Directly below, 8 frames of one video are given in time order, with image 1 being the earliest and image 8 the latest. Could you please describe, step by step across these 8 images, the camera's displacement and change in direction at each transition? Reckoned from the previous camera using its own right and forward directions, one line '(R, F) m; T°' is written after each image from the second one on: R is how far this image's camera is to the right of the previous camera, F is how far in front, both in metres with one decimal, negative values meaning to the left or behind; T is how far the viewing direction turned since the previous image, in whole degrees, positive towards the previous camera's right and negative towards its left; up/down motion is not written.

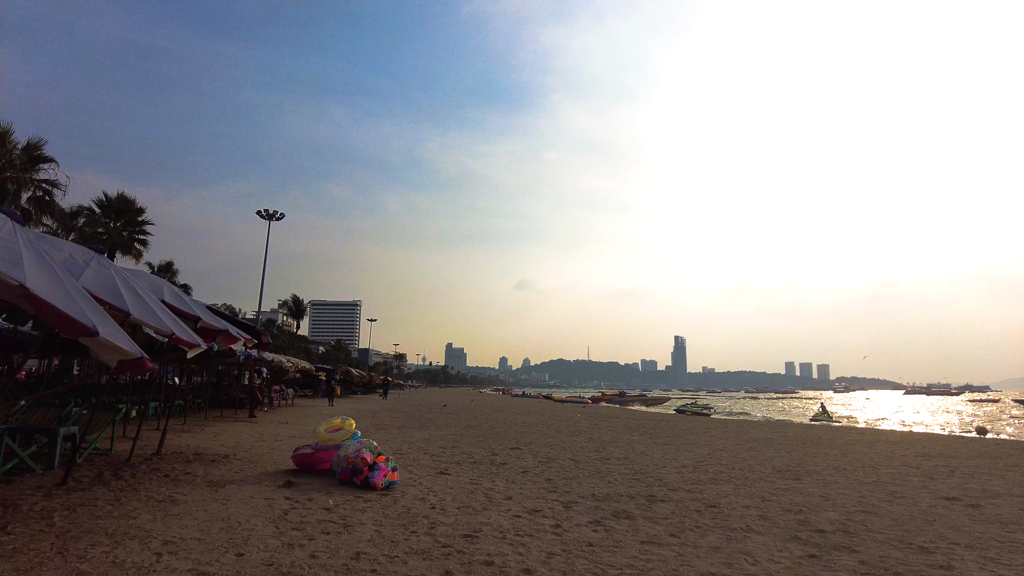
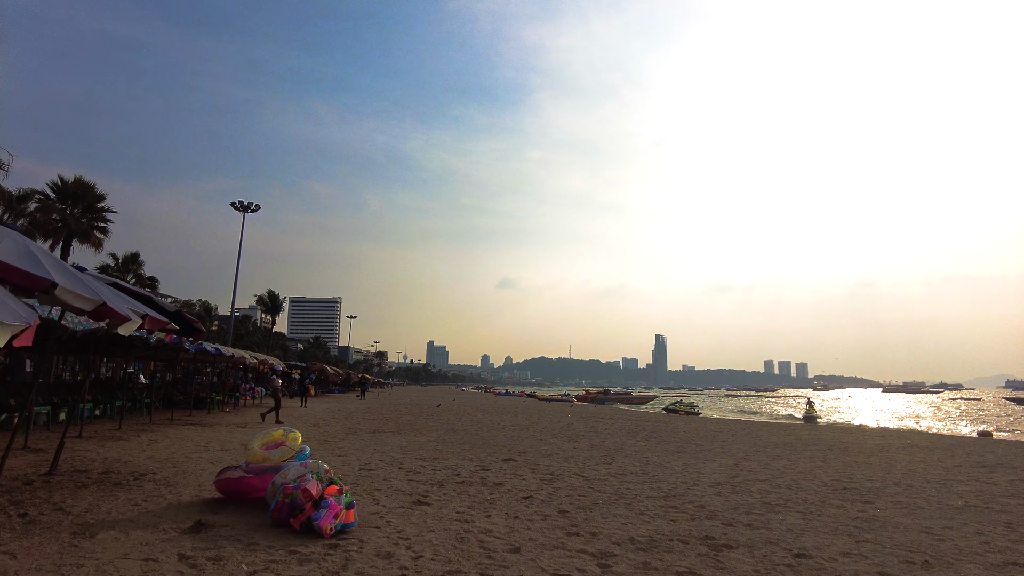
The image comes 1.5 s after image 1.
(-0.3, +2.3) m; +2°
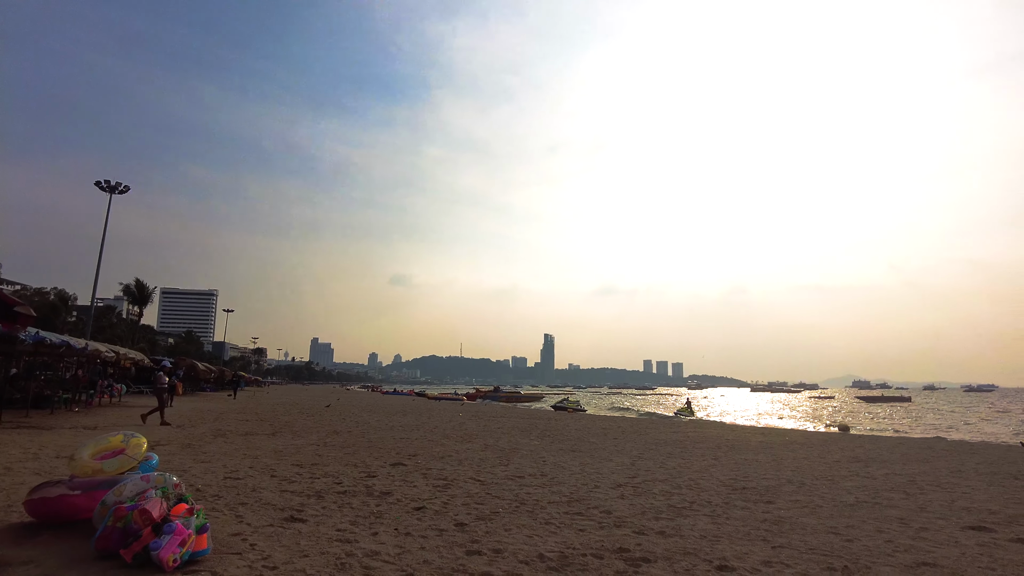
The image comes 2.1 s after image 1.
(-0.1, +0.9) m; +11°
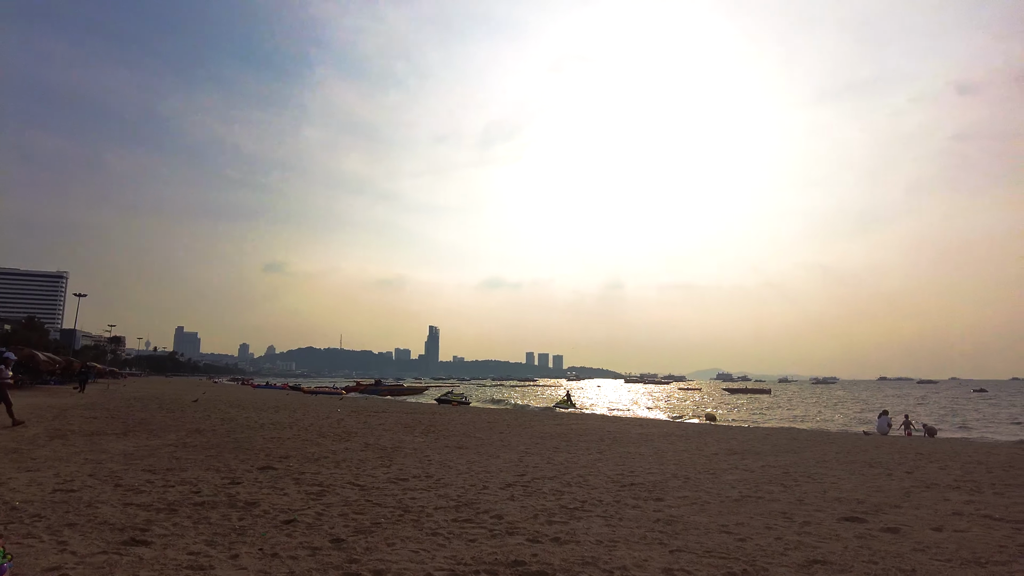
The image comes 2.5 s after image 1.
(-0.1, +0.7) m; +12°
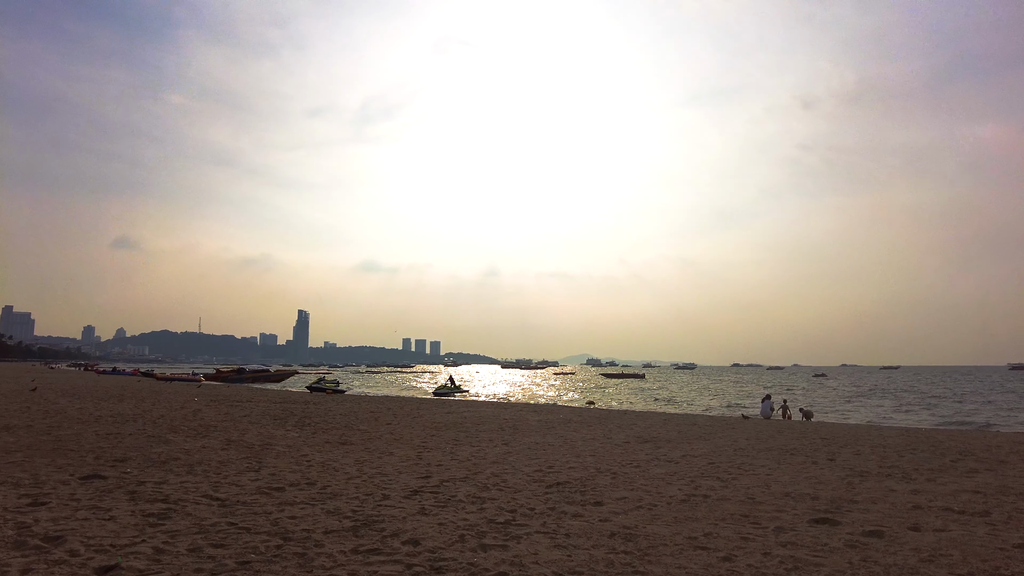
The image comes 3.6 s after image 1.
(-0.5, +1.8) m; +12°
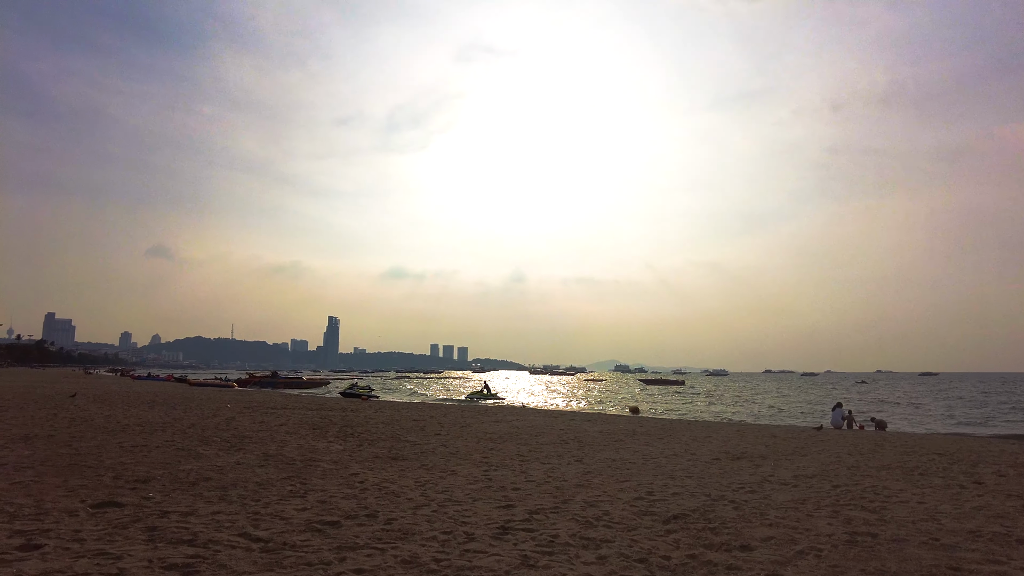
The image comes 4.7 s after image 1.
(-1.1, +1.8) m; -3°
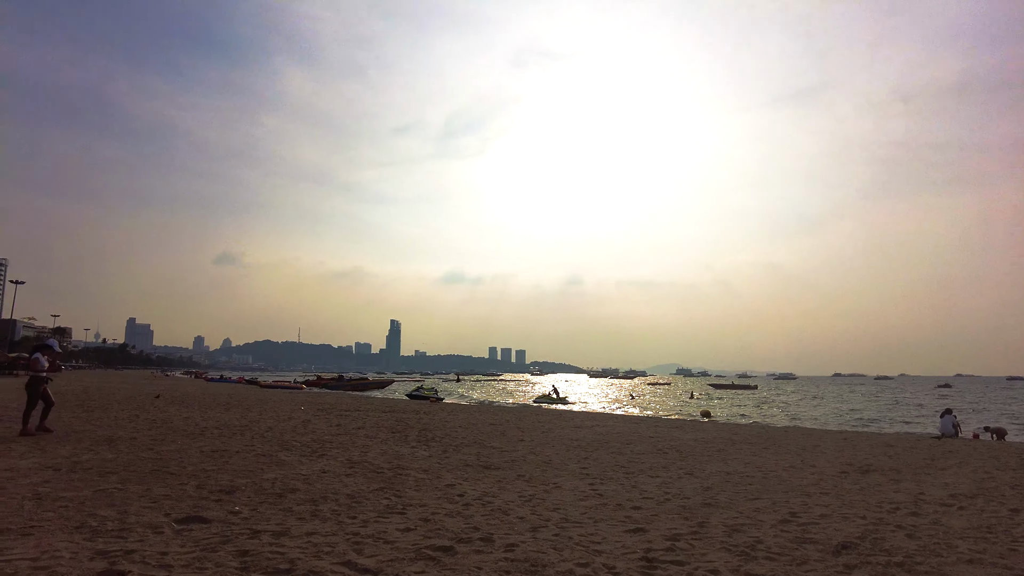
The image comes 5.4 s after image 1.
(-0.9, +1.0) m; -6°
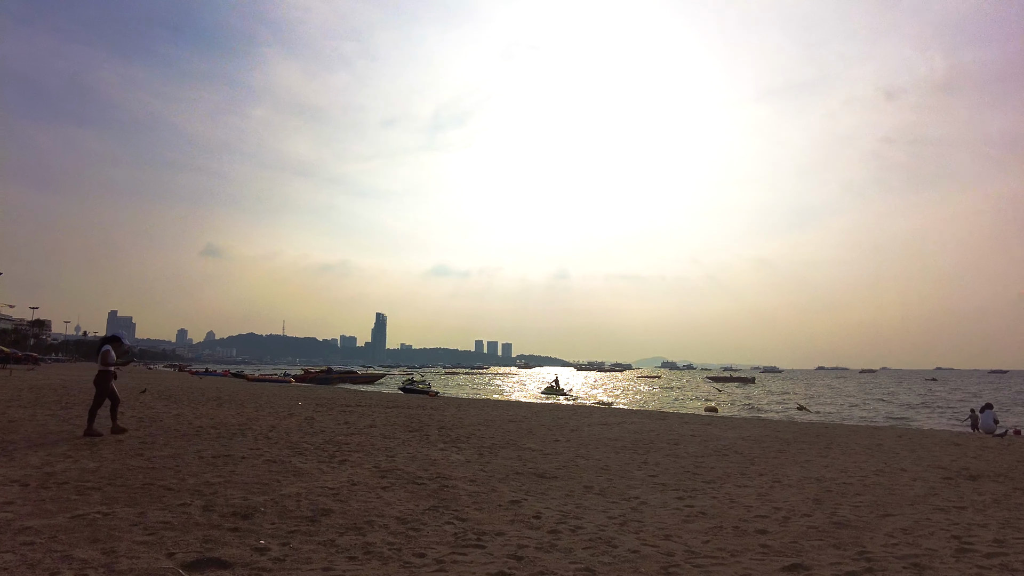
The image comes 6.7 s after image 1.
(-1.3, +1.7) m; +1°
